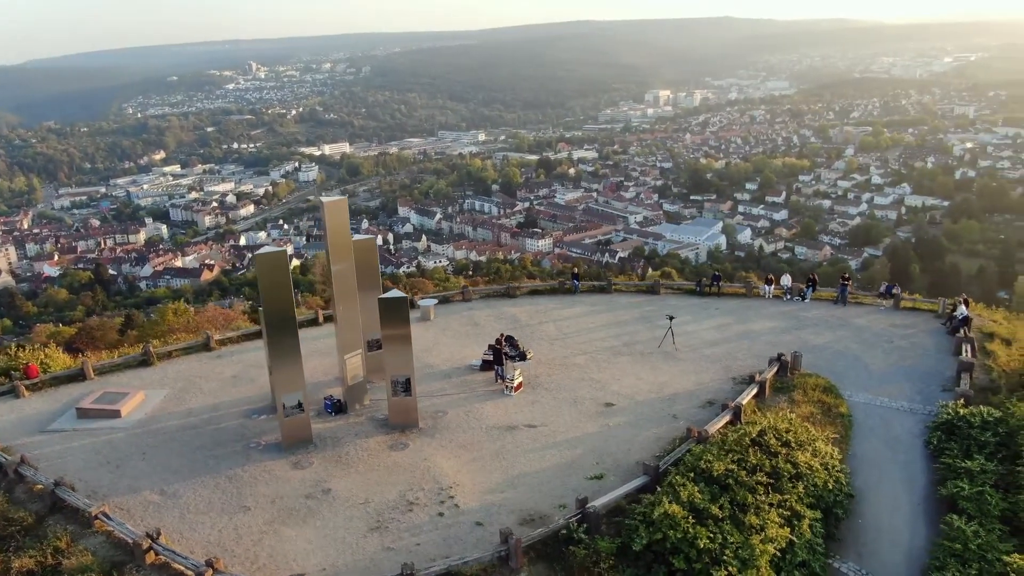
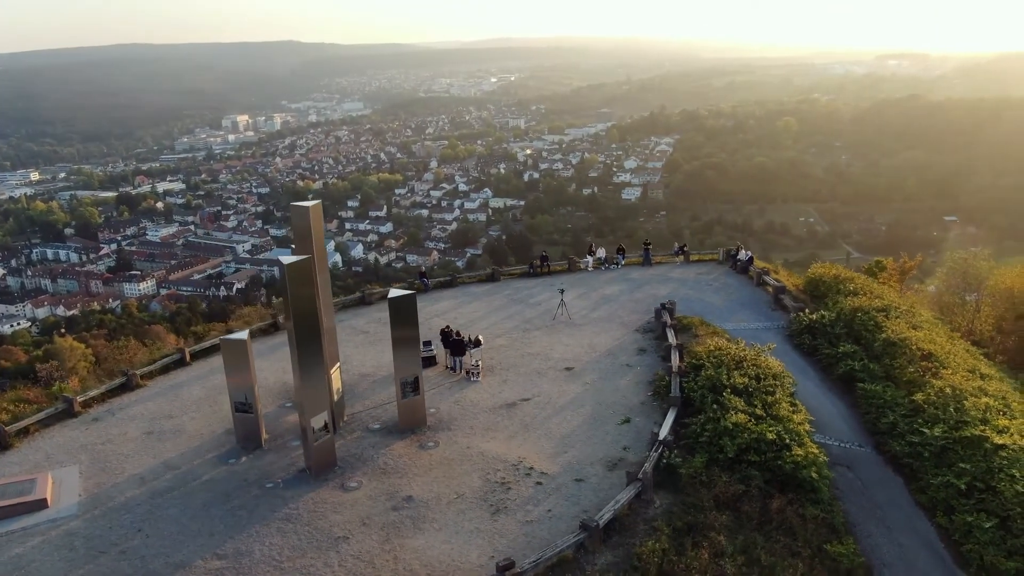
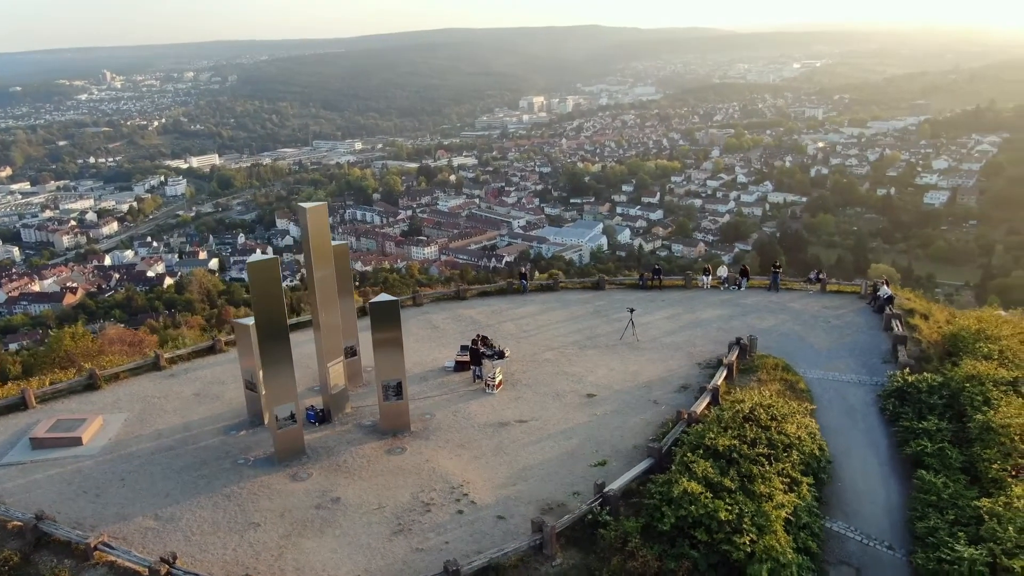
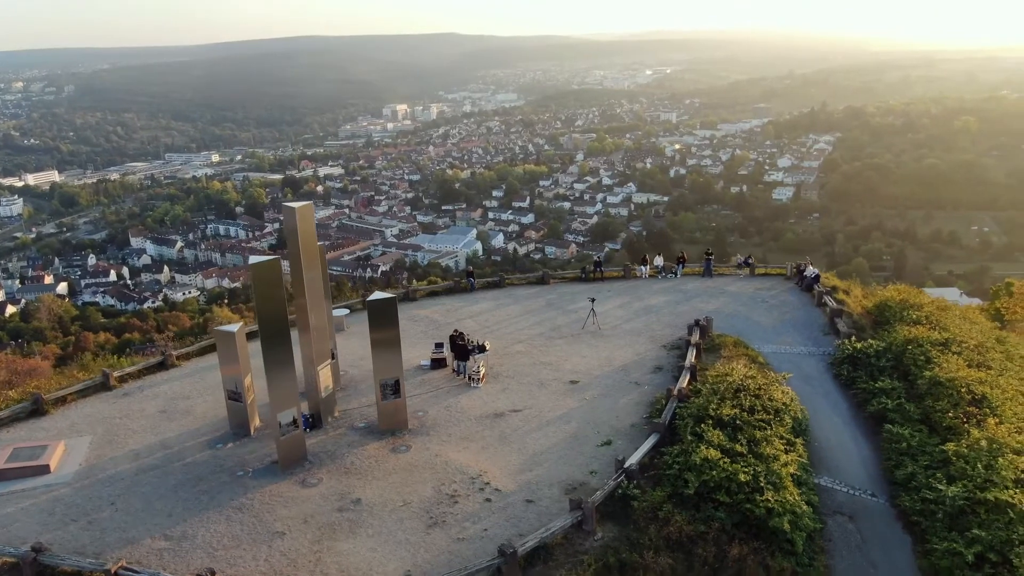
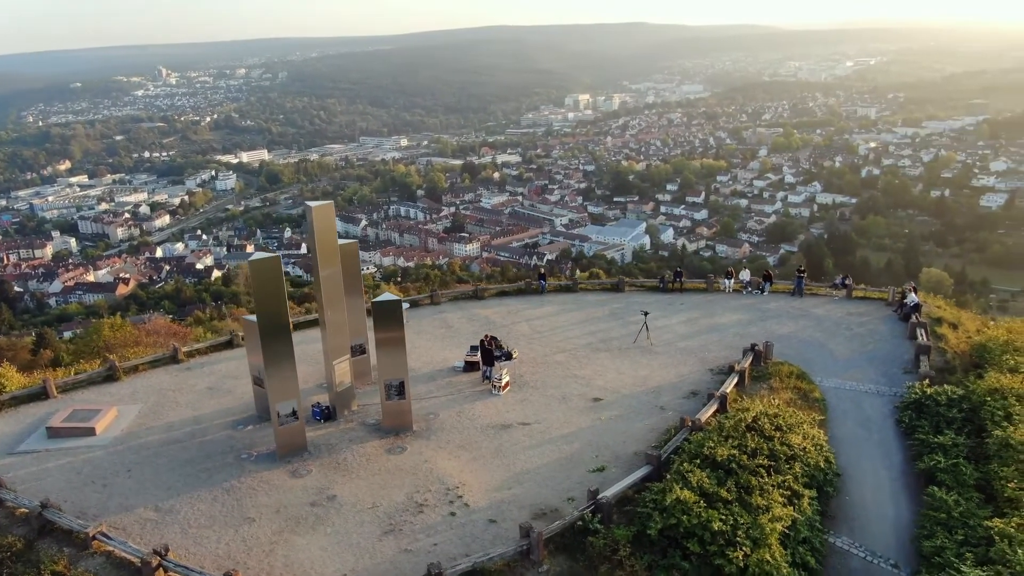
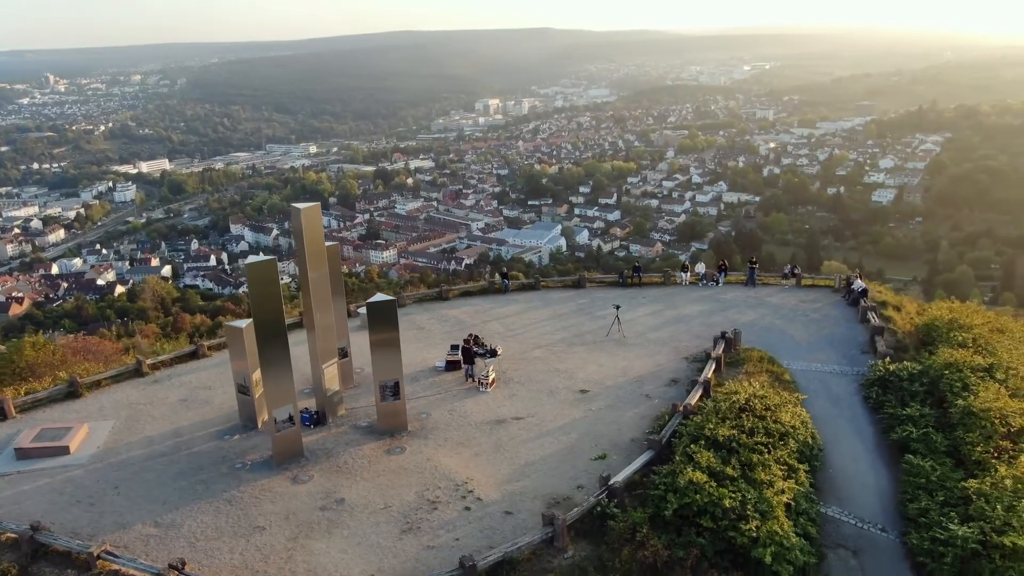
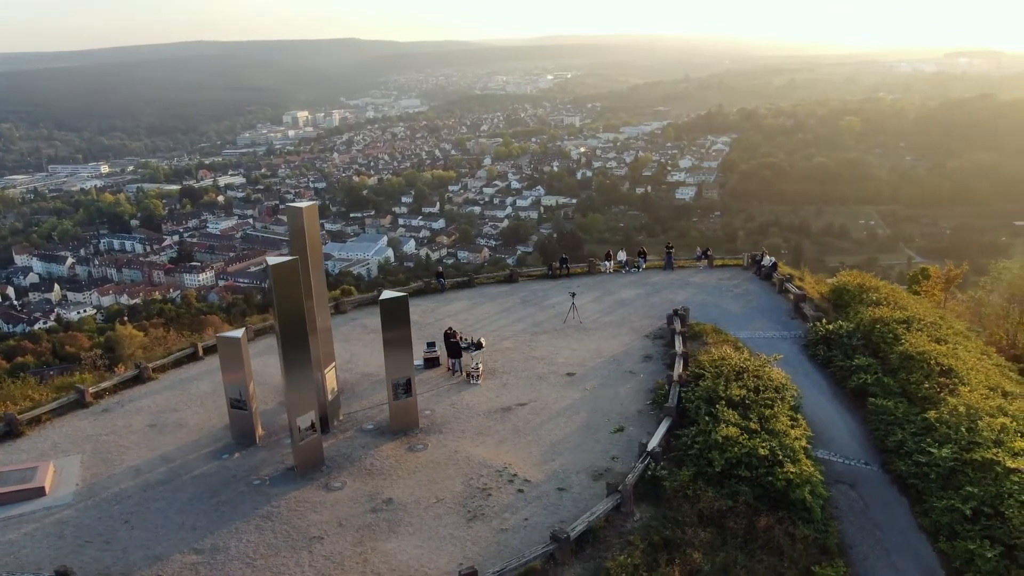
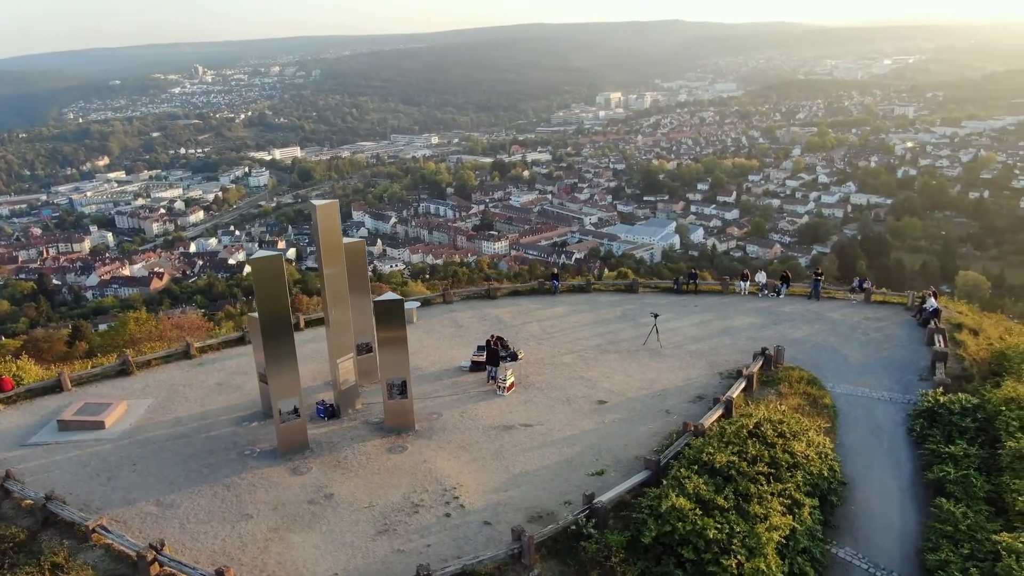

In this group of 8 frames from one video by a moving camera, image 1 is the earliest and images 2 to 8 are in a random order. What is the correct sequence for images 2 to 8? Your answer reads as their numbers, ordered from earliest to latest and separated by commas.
8, 5, 3, 6, 4, 7, 2
